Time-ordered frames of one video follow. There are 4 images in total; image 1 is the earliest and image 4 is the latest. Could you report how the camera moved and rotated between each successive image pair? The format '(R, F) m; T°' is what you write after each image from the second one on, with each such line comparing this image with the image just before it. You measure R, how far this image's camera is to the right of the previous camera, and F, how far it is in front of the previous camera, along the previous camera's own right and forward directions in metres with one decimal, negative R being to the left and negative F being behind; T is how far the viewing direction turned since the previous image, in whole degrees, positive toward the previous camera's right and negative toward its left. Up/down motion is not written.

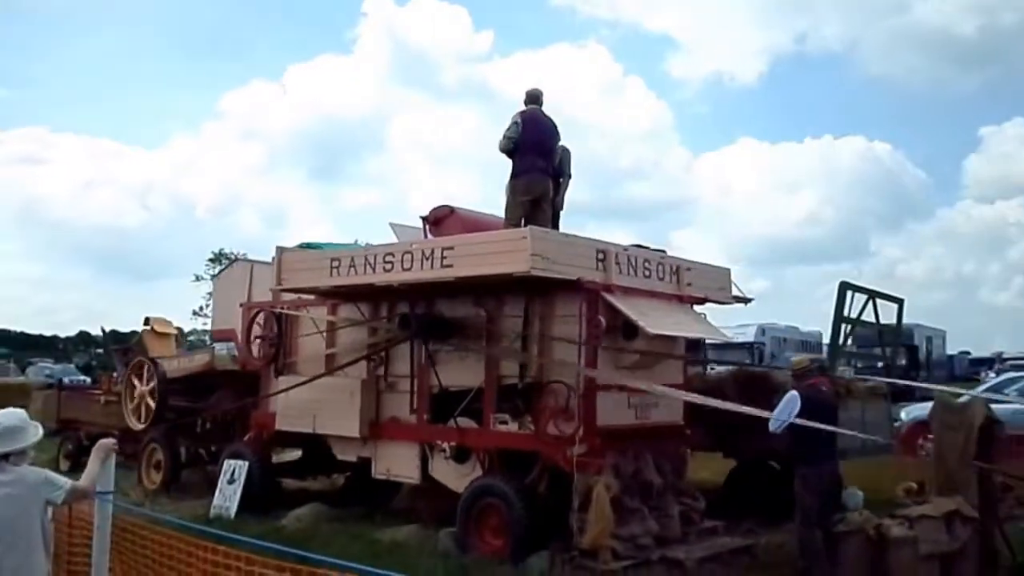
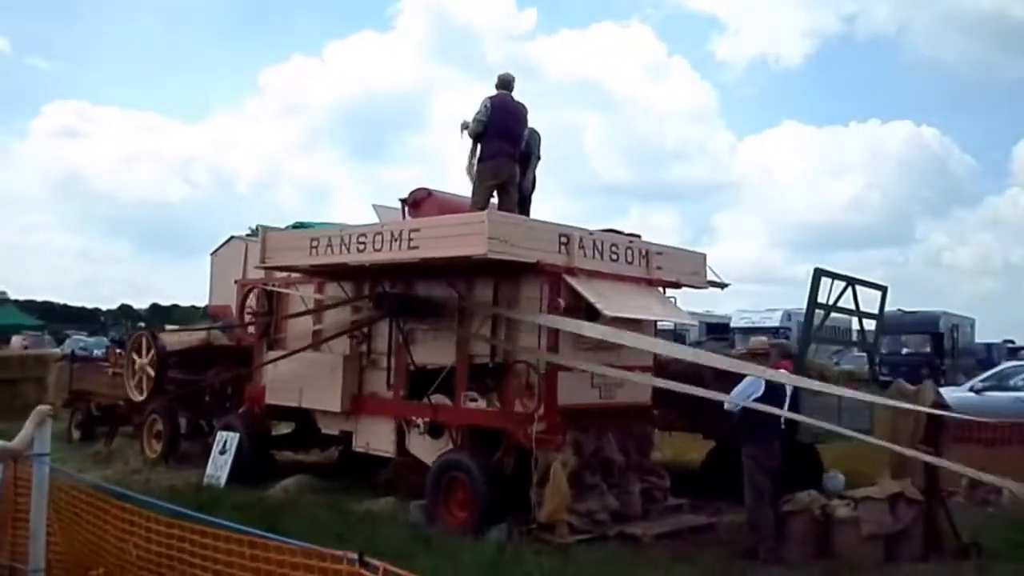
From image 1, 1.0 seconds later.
(+0.6, -0.2) m; -2°
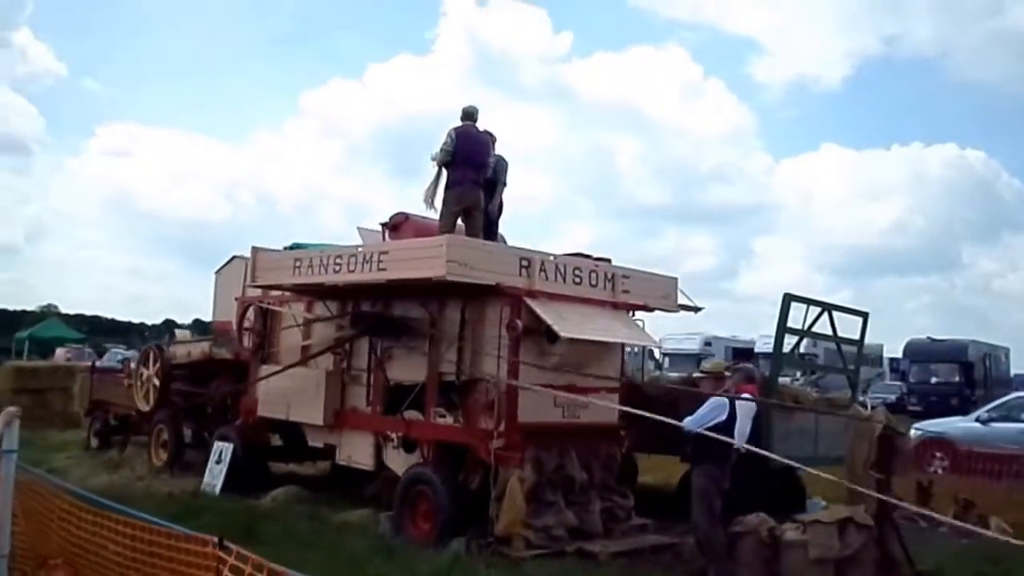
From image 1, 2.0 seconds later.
(+0.6, -0.3) m; -2°
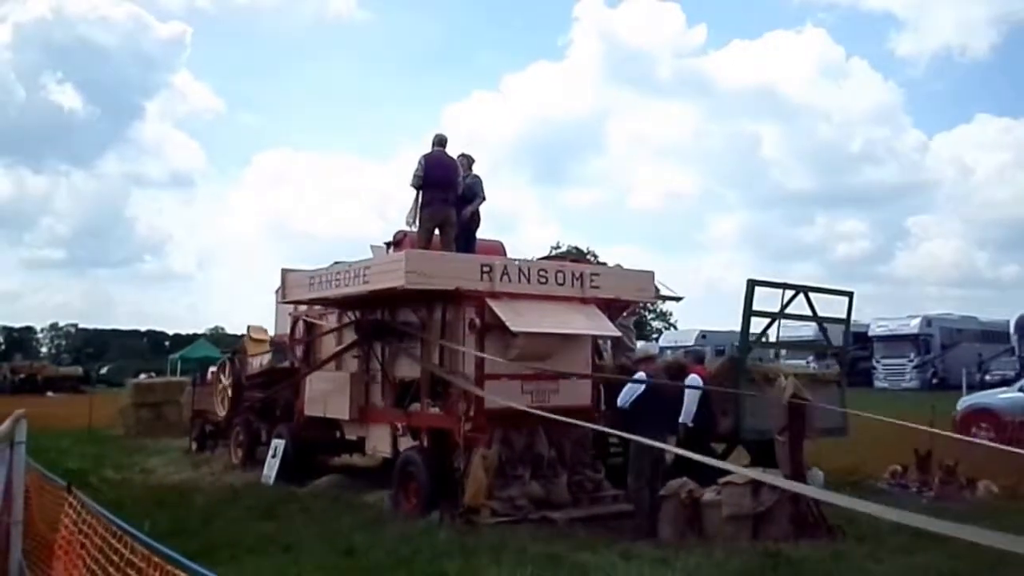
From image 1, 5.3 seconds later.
(+1.8, -1.1) m; -8°
